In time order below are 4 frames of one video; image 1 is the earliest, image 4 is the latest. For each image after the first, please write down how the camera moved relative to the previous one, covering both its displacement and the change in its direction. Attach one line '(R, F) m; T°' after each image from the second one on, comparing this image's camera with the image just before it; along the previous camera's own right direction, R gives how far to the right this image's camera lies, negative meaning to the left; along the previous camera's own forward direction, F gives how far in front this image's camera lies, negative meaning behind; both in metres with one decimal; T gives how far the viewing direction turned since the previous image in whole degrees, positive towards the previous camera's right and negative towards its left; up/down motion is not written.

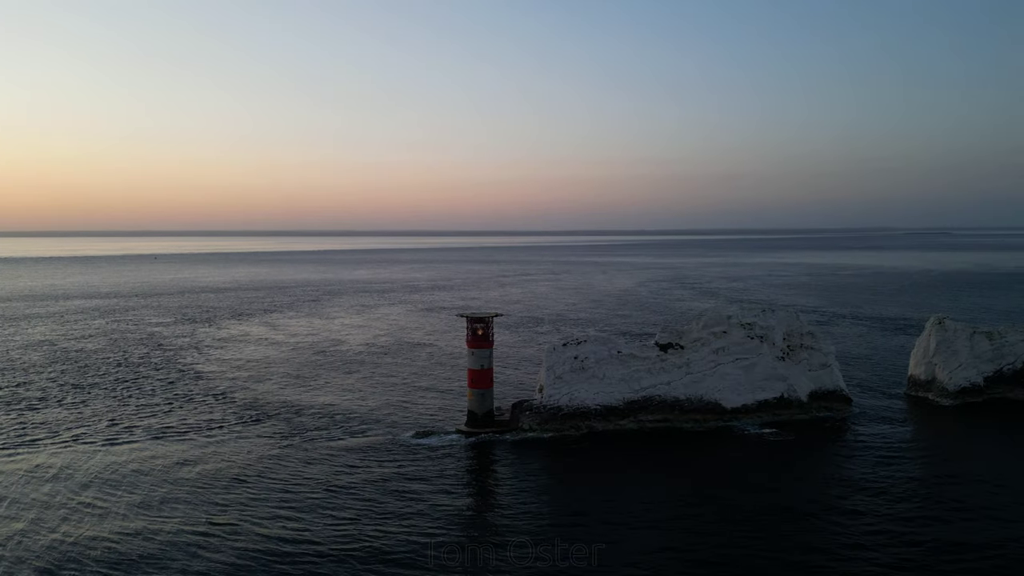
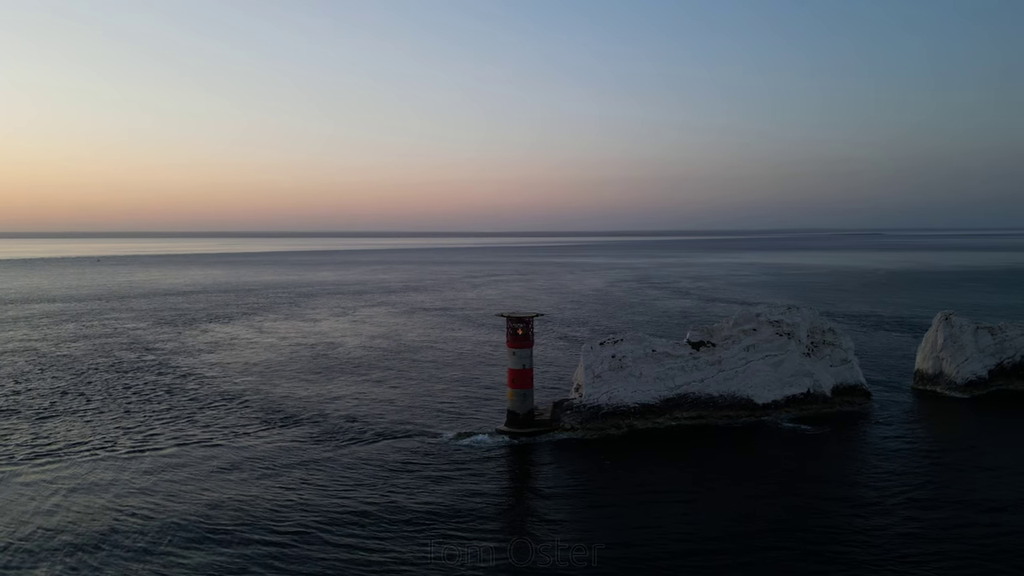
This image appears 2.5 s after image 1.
(-2.0, +0.1) m; +4°
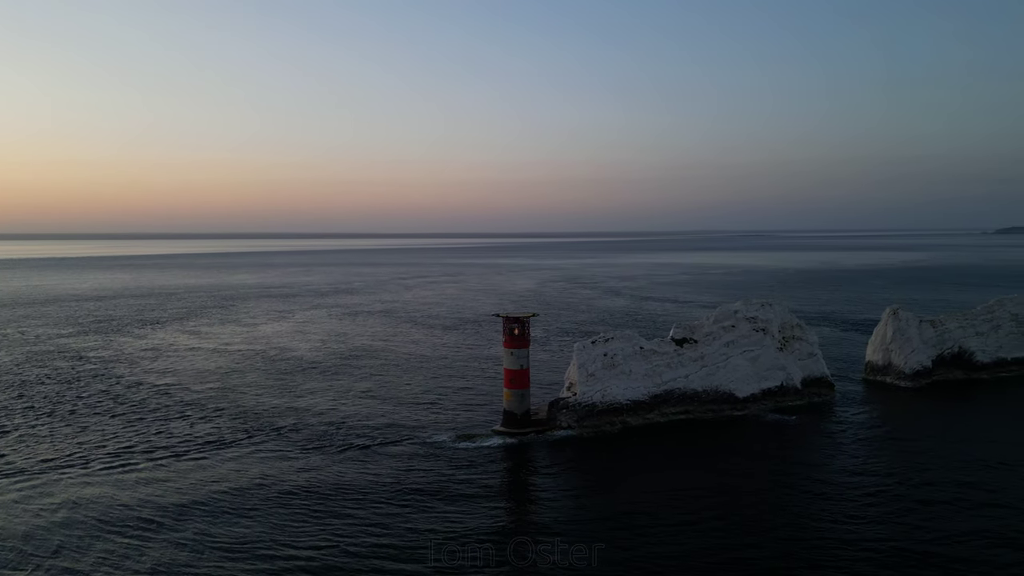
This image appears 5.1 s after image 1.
(-1.8, +0.2) m; +7°
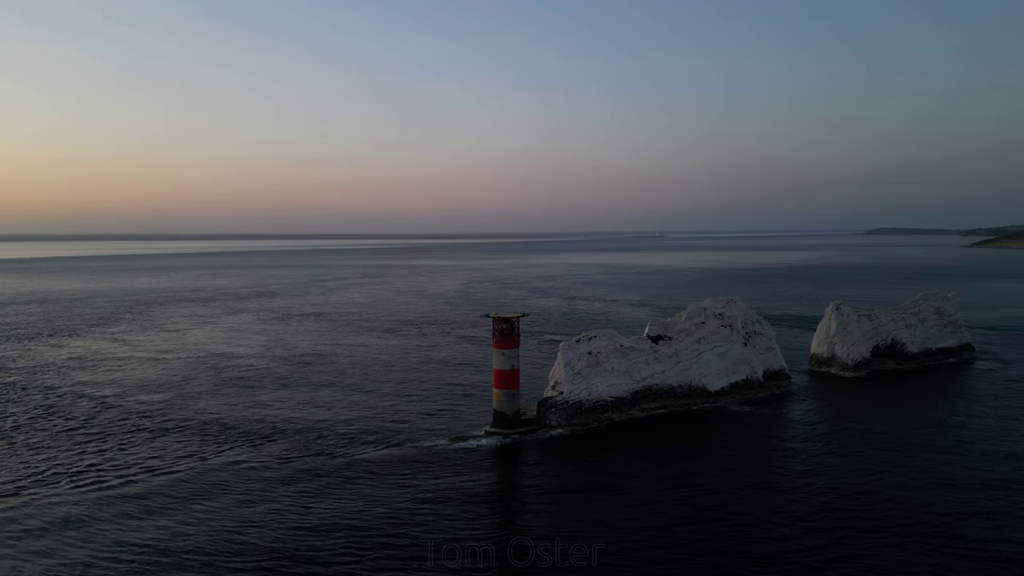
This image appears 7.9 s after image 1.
(-1.8, +0.1) m; +7°
